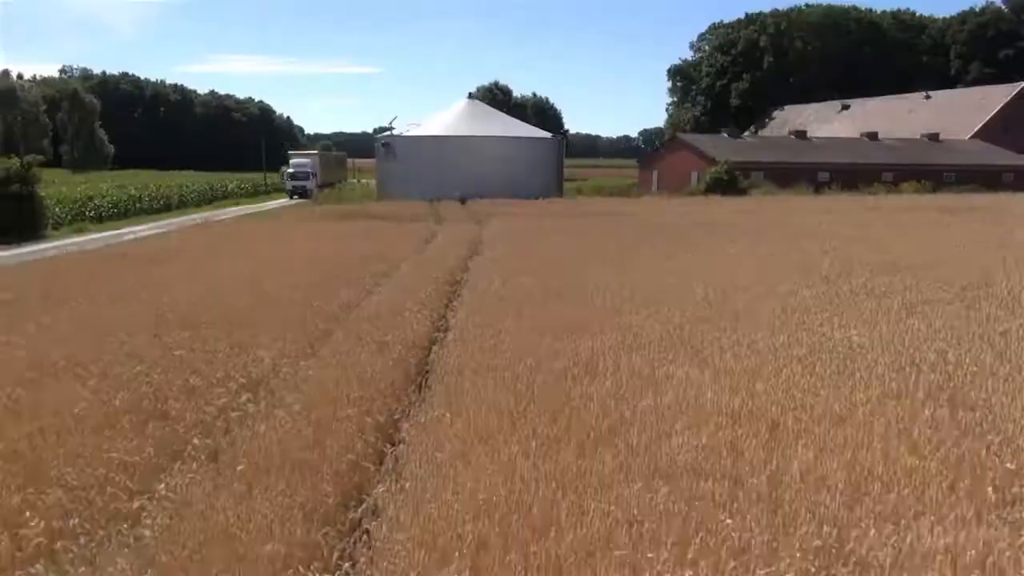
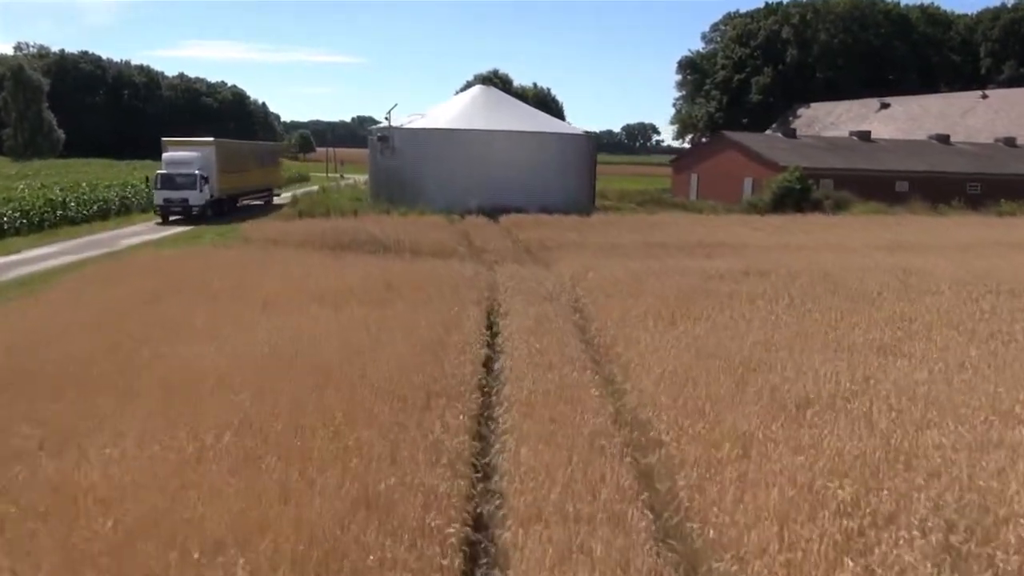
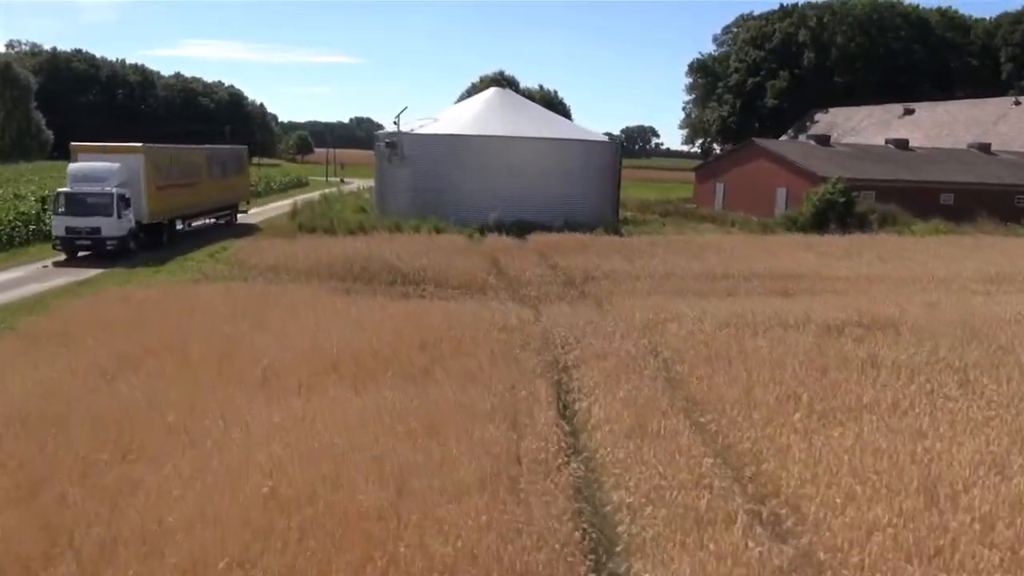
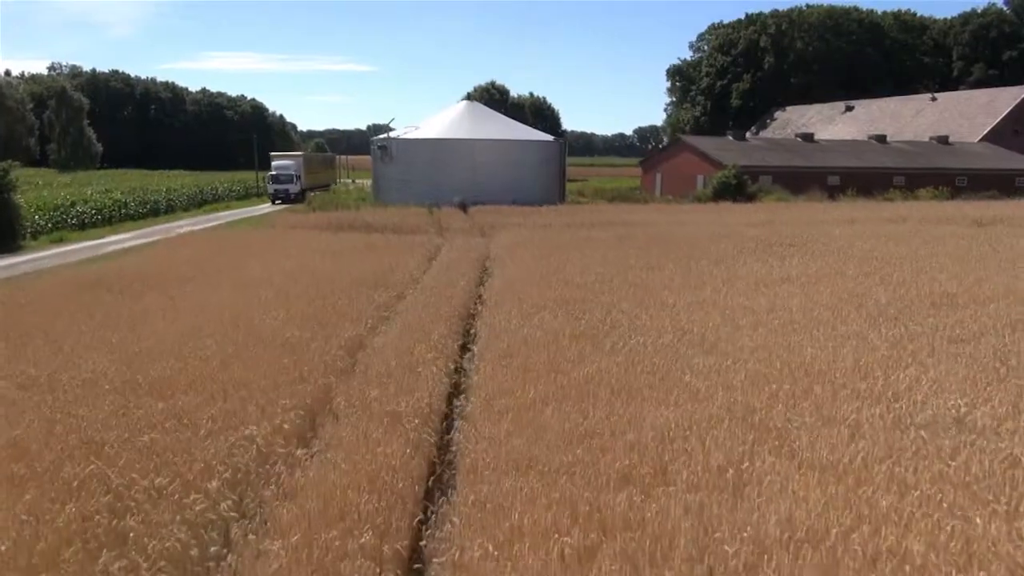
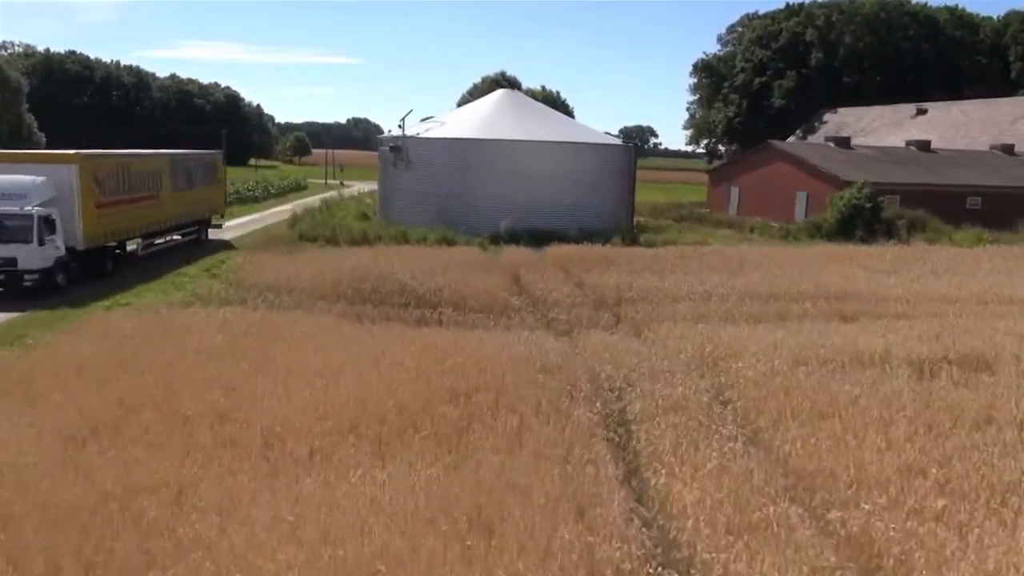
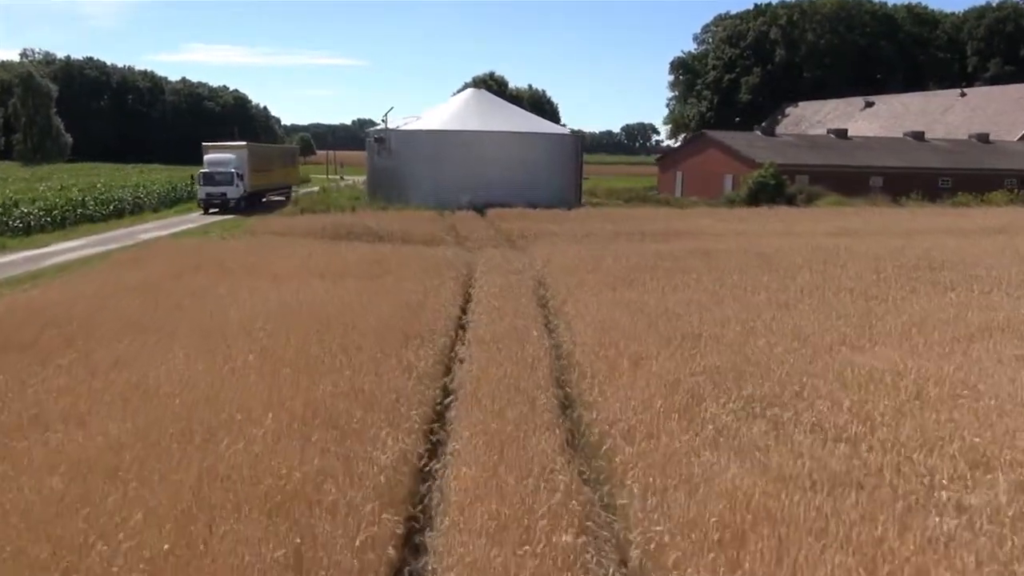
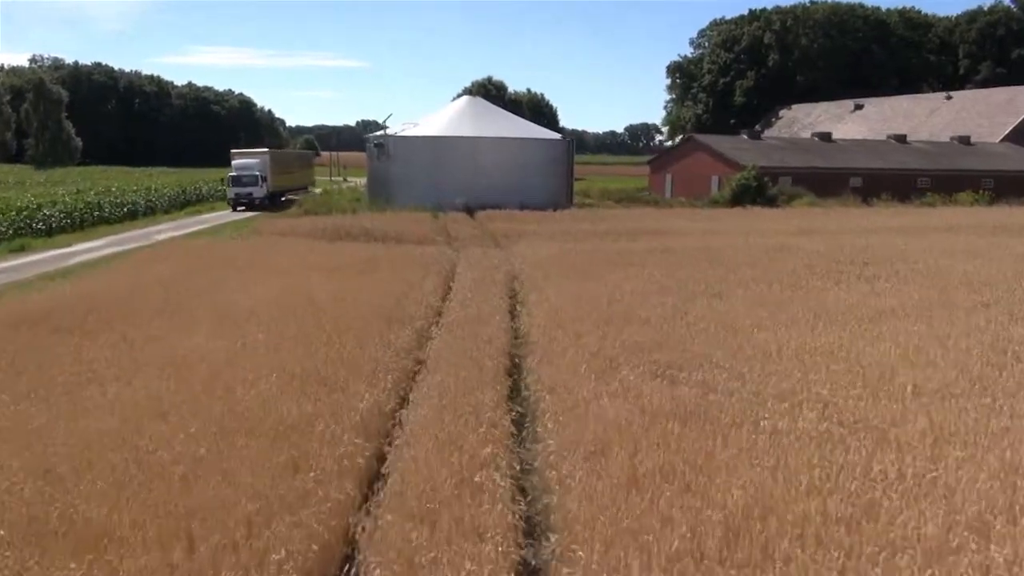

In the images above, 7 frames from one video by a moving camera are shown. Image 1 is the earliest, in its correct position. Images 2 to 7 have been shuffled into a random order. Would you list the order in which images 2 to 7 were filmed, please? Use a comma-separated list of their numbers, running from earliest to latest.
4, 7, 6, 2, 3, 5
